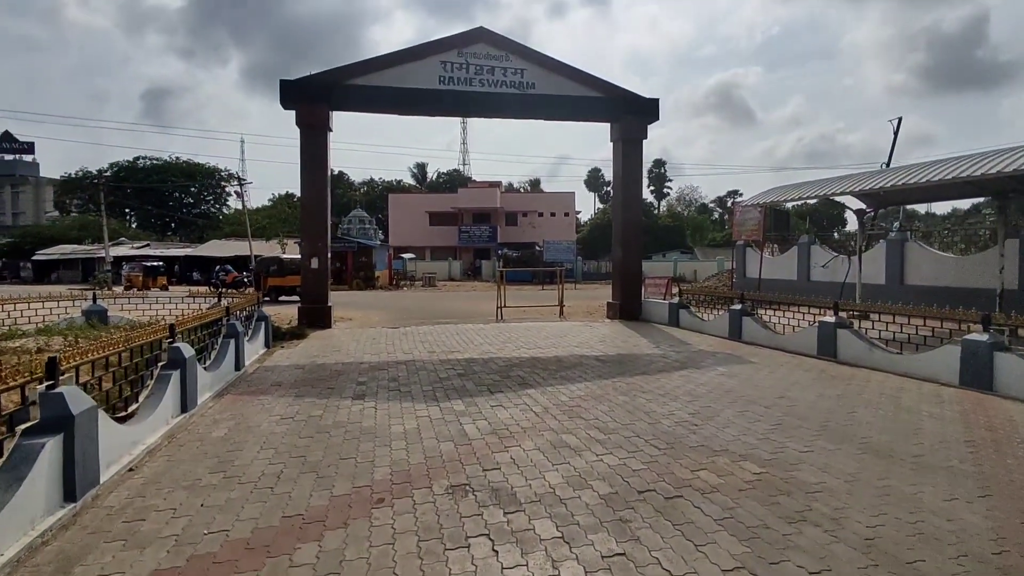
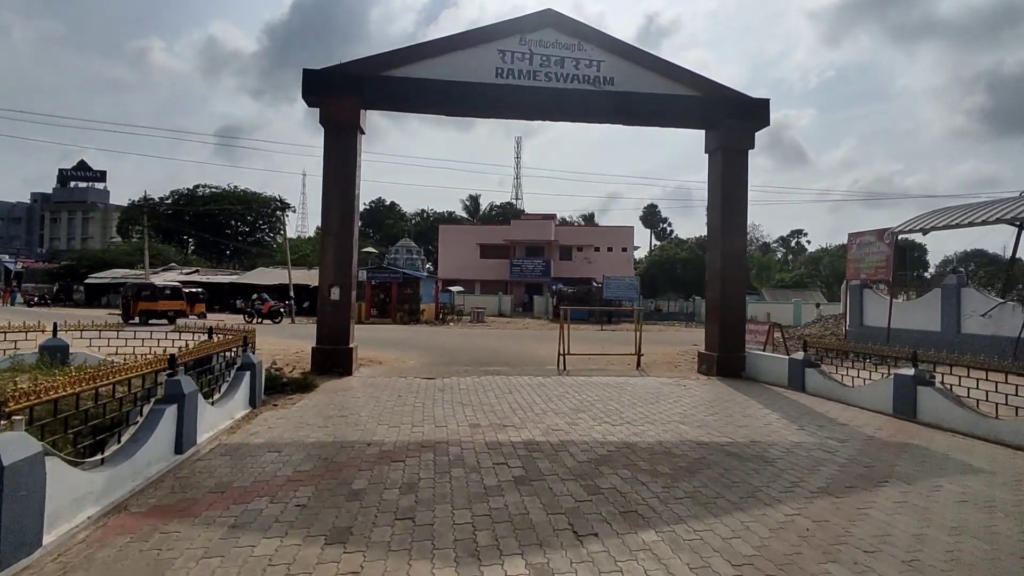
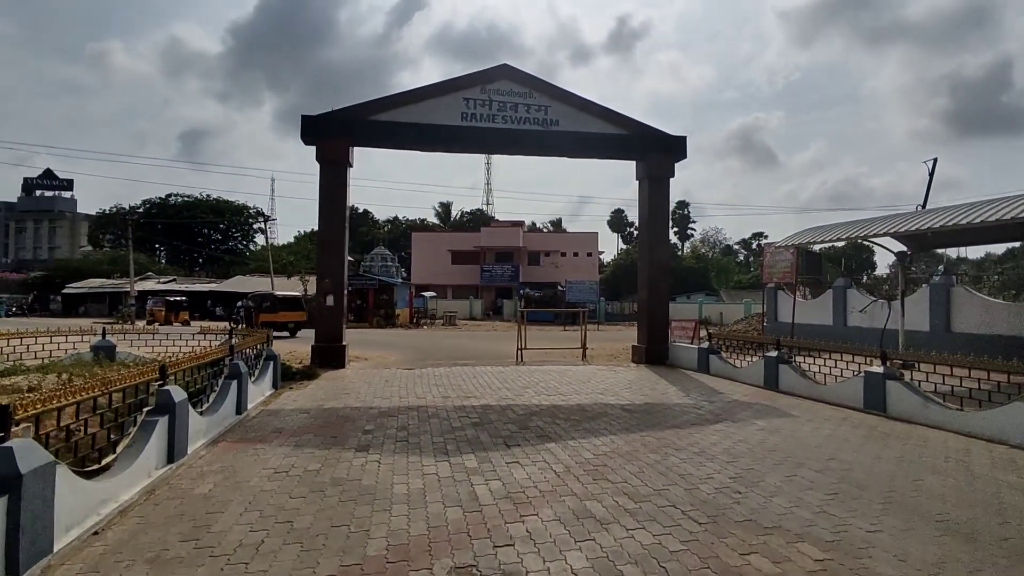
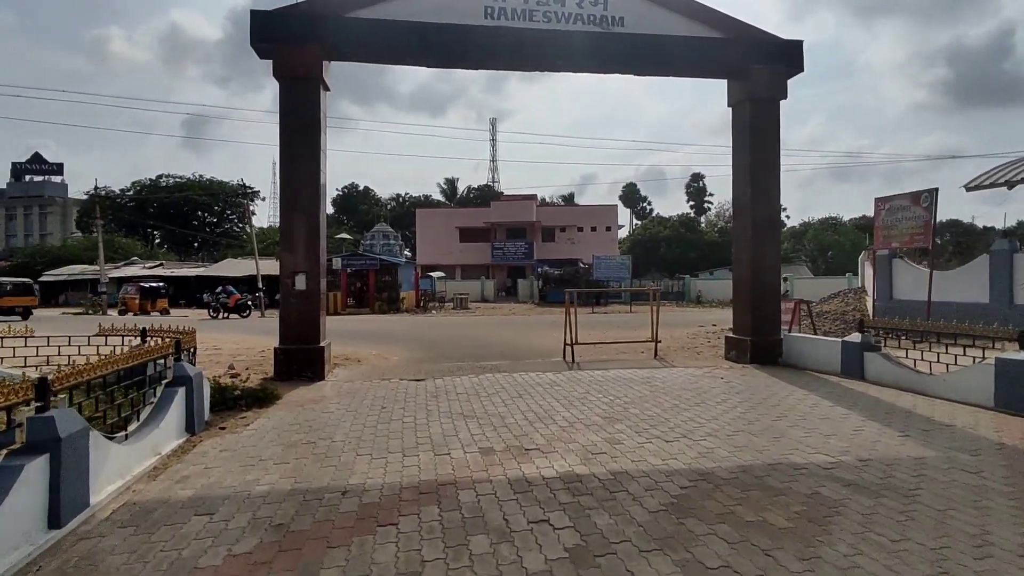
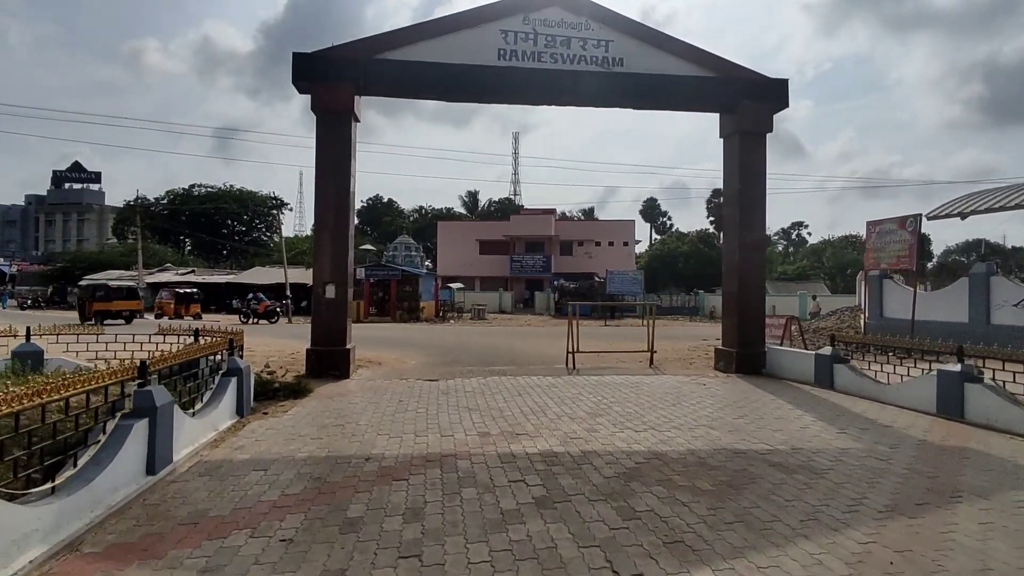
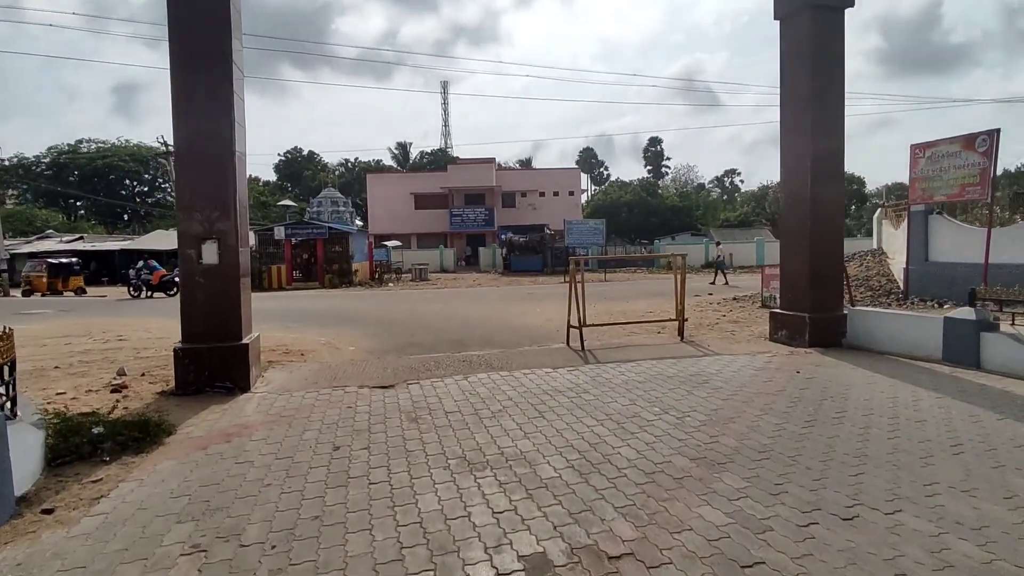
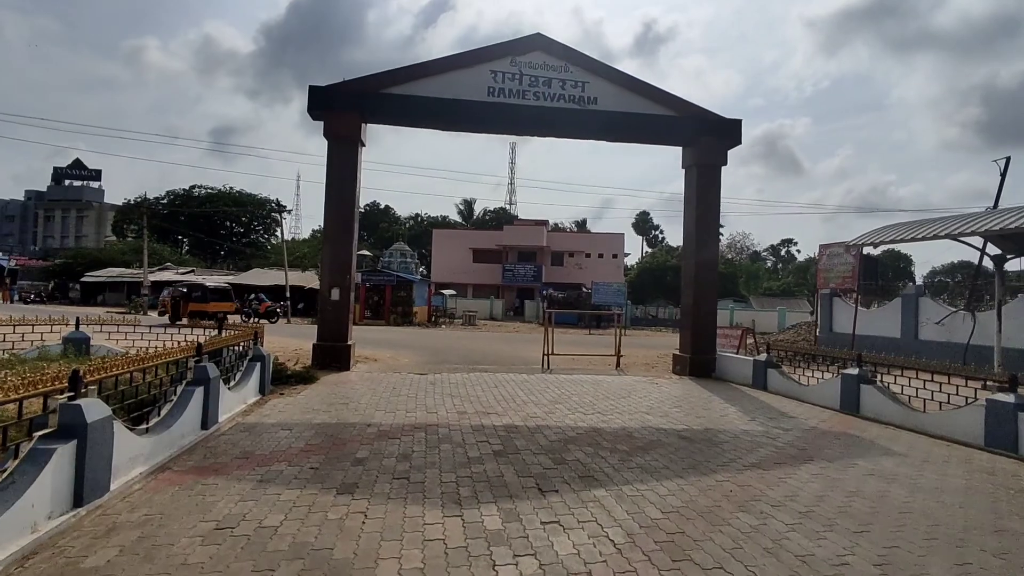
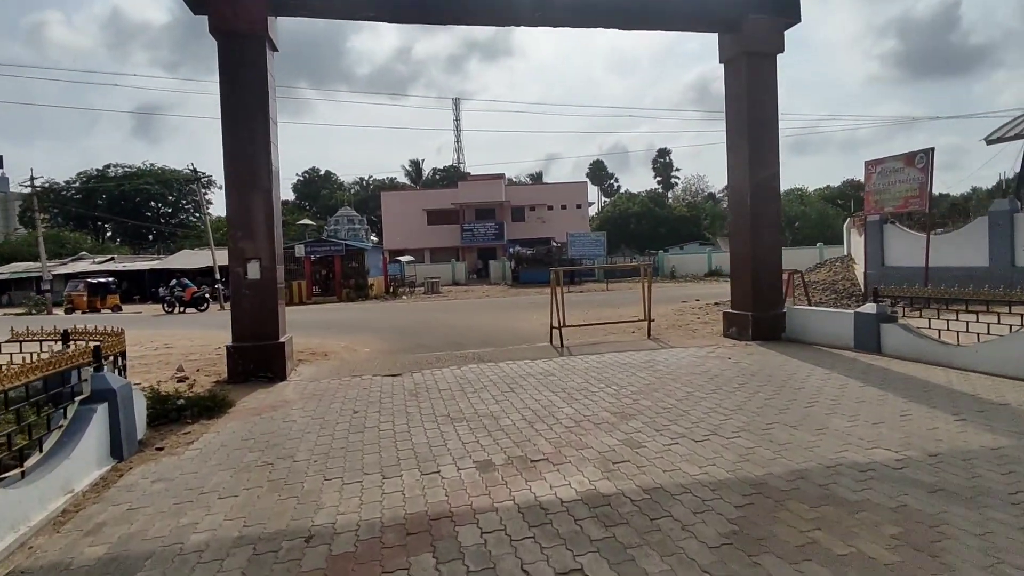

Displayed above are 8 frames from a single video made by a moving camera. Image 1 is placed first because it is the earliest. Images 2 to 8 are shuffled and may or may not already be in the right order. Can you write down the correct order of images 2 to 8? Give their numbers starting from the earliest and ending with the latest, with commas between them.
3, 7, 2, 5, 4, 8, 6
